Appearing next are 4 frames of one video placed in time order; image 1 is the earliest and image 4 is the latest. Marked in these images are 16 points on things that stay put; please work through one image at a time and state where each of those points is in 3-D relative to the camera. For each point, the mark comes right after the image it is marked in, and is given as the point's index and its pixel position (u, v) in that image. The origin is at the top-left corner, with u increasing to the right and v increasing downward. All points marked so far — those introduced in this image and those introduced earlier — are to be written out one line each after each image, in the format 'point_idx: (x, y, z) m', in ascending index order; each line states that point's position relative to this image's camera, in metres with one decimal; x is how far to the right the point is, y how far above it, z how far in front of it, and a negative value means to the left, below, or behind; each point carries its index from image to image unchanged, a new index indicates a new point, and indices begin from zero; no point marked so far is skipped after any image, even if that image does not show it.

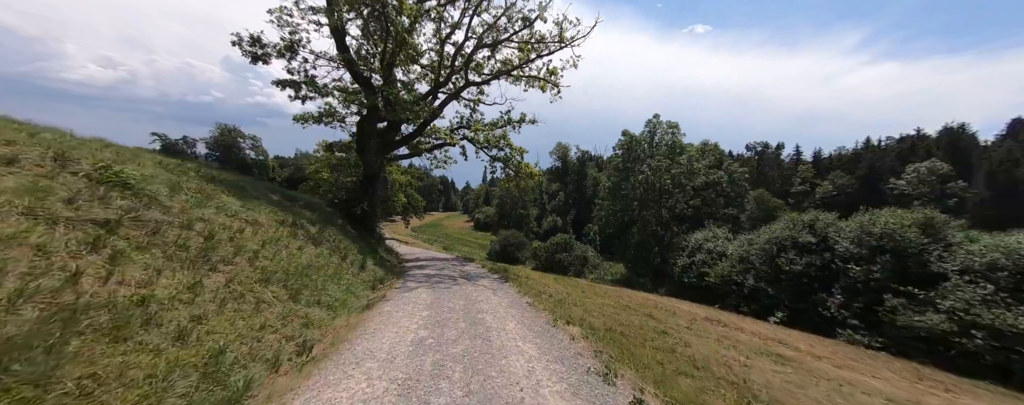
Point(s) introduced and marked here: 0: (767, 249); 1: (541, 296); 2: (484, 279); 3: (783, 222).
0: (+11.7, -2.2, +14.9) m
1: (+0.7, -2.3, +8.1) m
2: (-0.9, -2.5, +10.6) m
3: (+12.8, -1.0, +15.3) m
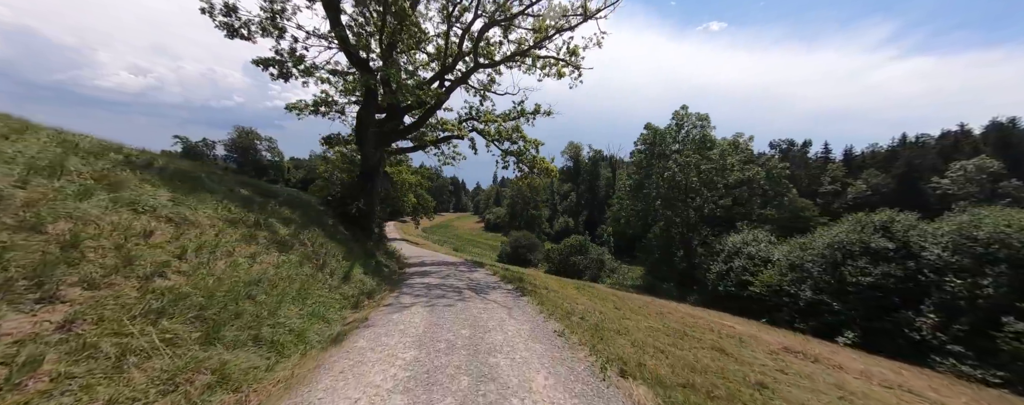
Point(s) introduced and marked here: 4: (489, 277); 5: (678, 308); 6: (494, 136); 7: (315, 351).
0: (+12.3, -2.1, +12.6) m
1: (+1.1, -2.2, +6.2) m
2: (-0.5, -2.4, +8.7) m
3: (+13.4, -0.9, +13.1) m
4: (-0.8, -2.7, +11.6) m
5: (+6.3, -4.0, +12.4) m
6: (-1.0, +3.8, +18.4) m
7: (-2.5, -1.9, +4.1) m
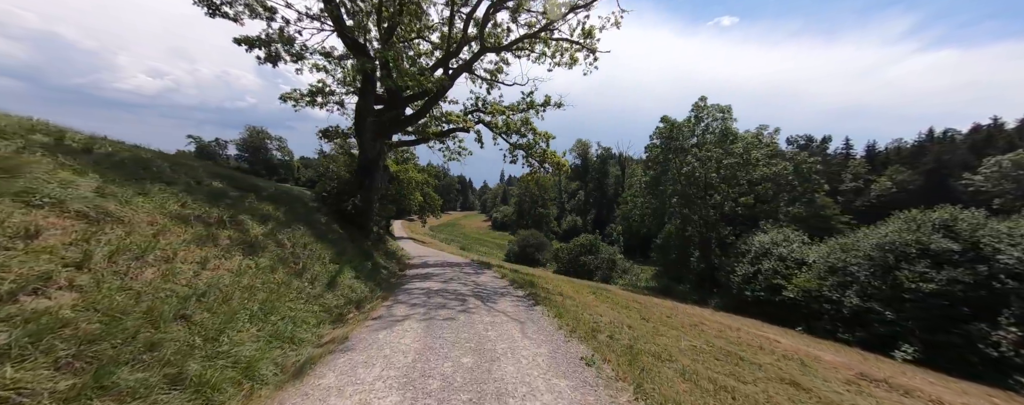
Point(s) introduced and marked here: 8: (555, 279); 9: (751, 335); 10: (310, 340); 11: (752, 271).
0: (+12.6, -2.0, +11.2) m
1: (+1.3, -2.1, +5.0) m
2: (-0.2, -2.3, +7.6) m
3: (+13.8, -0.7, +11.6) m
4: (-0.5, -2.5, +10.5) m
5: (+6.7, -3.9, +11.1) m
6: (-0.5, +3.9, +17.2) m
7: (-2.3, -1.8, +3.0) m
8: (+2.1, -3.6, +15.4) m
9: (+6.0, -3.3, +8.2) m
10: (-2.7, -1.8, +4.3) m
11: (+12.0, -3.4, +16.2) m
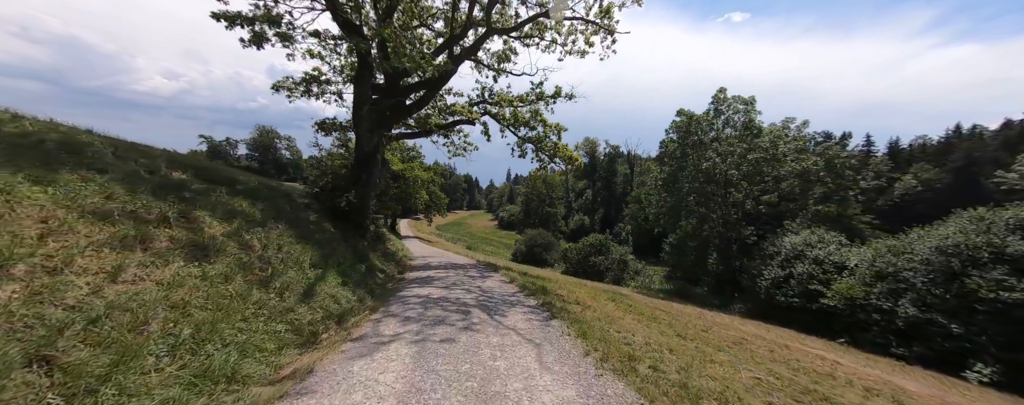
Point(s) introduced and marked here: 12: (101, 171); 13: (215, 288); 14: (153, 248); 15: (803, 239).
0: (+12.9, -1.9, +9.9) m
1: (+1.5, -2.0, +3.9) m
2: (0.0, -2.2, +6.5) m
3: (+14.1, -0.6, +10.2) m
4: (-0.2, -2.4, +9.4) m
5: (+7.0, -3.8, +9.9) m
6: (-0.1, +4.1, +16.1) m
7: (-2.2, -1.7, +2.0) m
8: (+2.4, -3.5, +14.2) m
9: (+6.3, -3.2, +6.9) m
10: (-2.5, -1.7, +3.2) m
11: (+12.4, -3.3, +14.9) m
12: (-5.5, +0.4, +4.4) m
13: (-3.6, -1.0, +3.9) m
14: (-4.1, -0.5, +3.7) m
15: (+13.8, -1.7, +15.4) m
